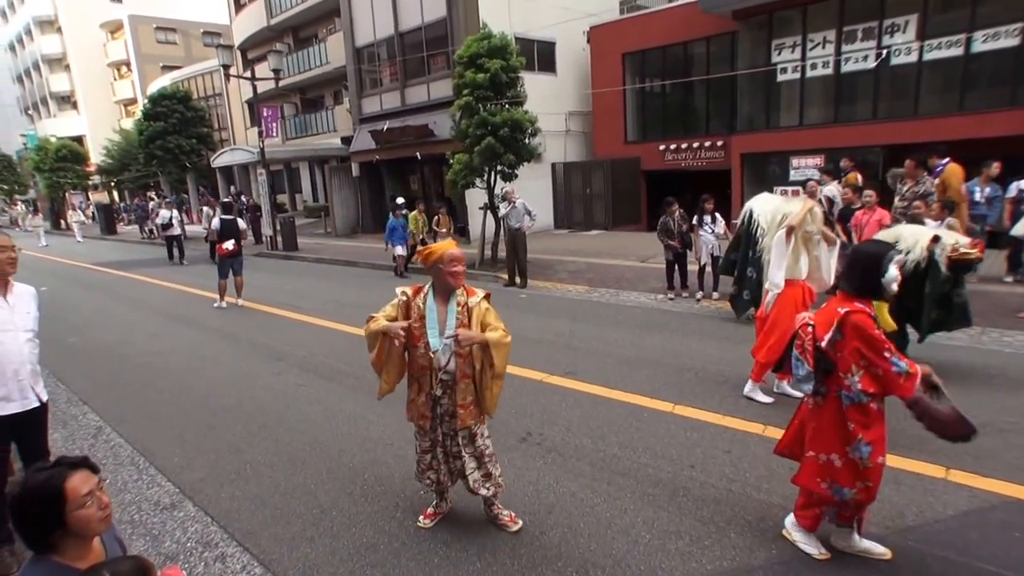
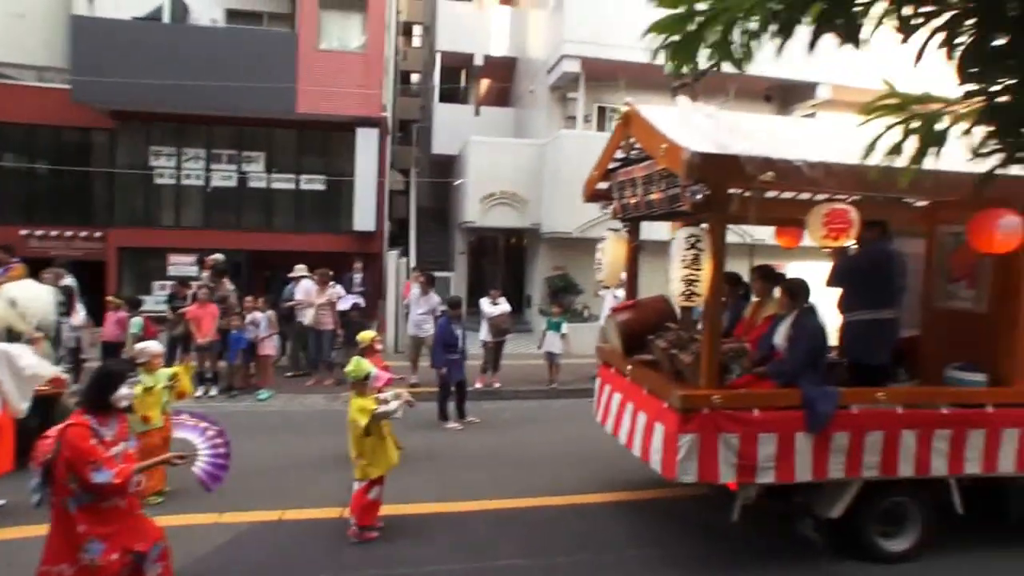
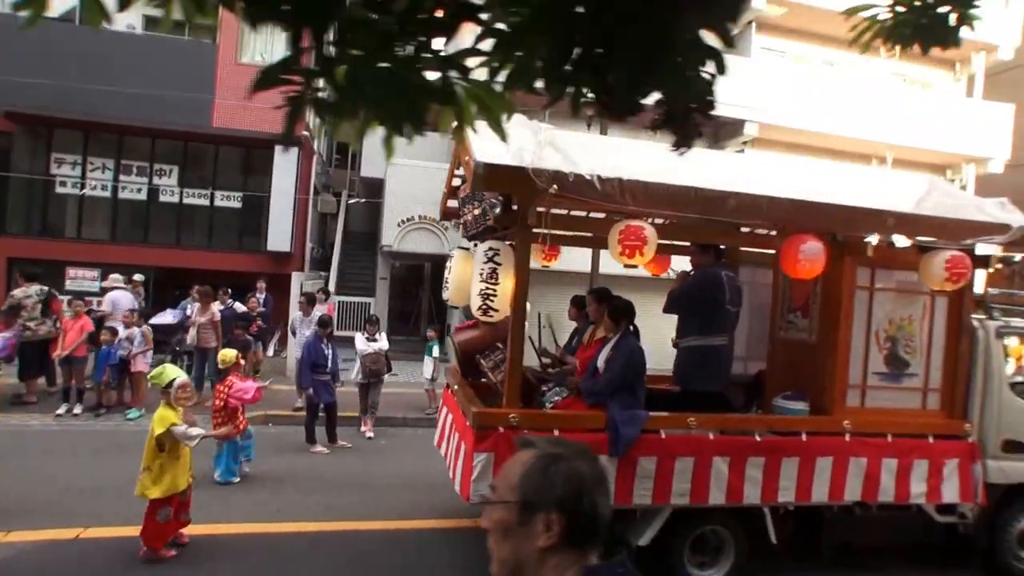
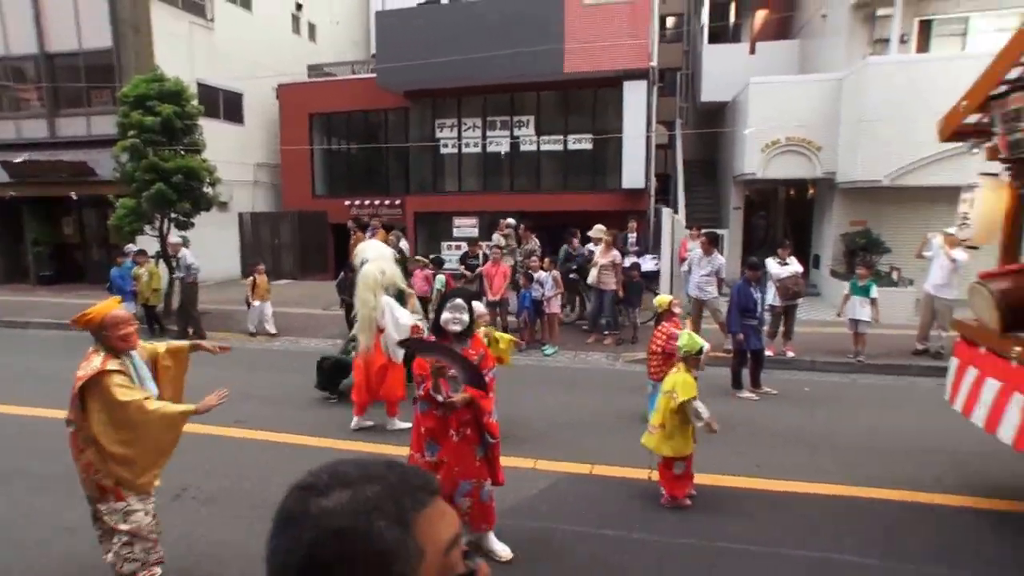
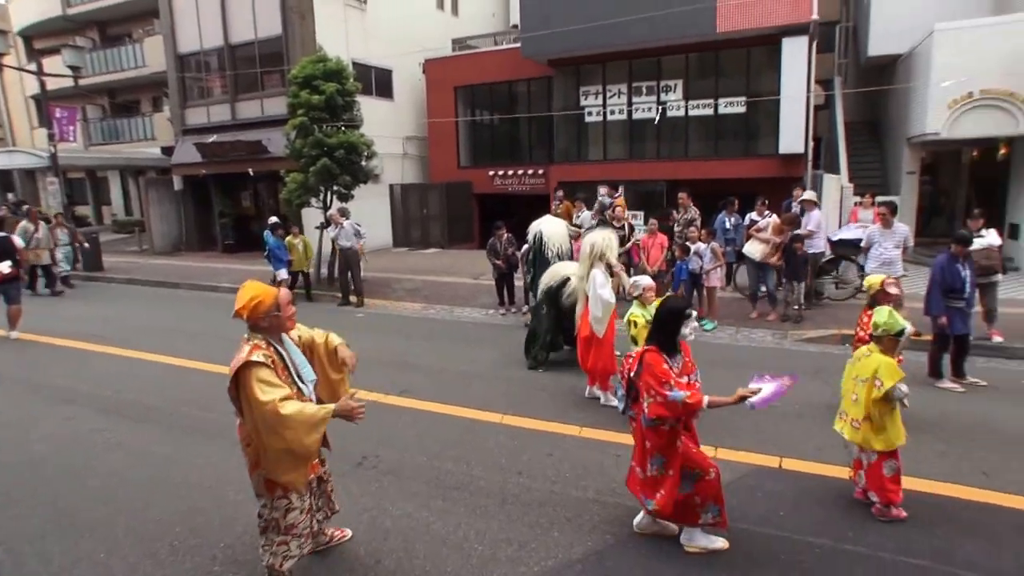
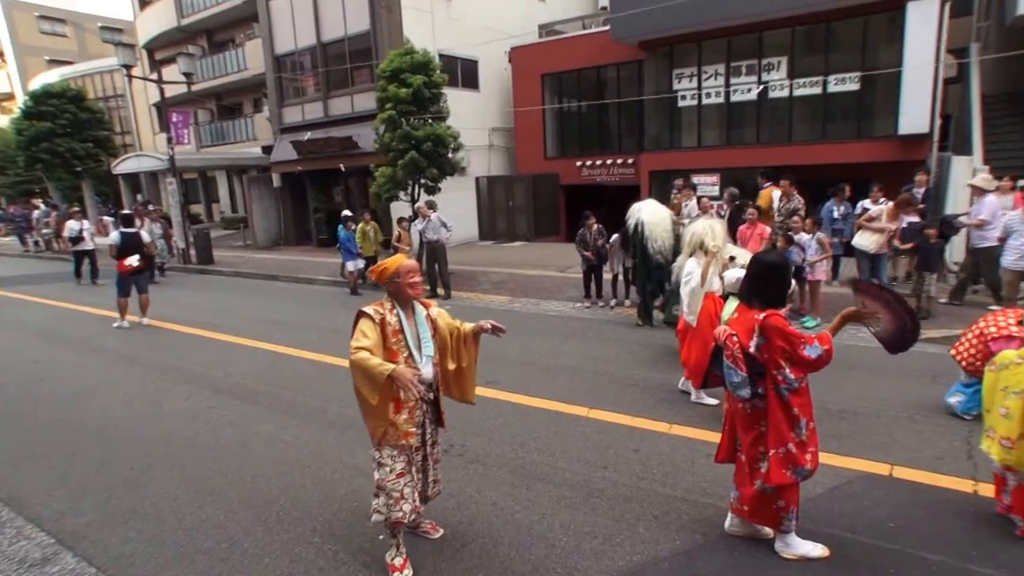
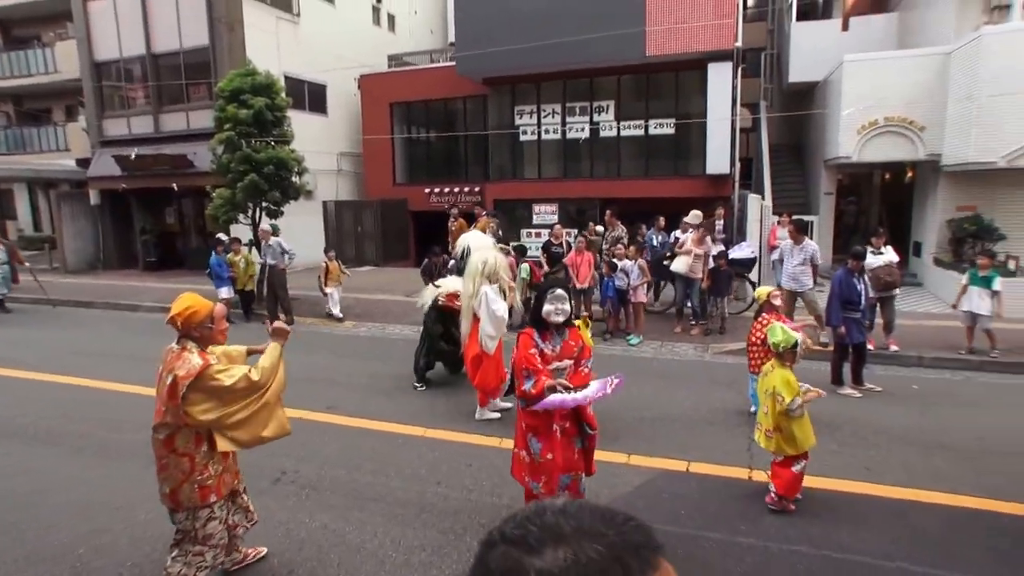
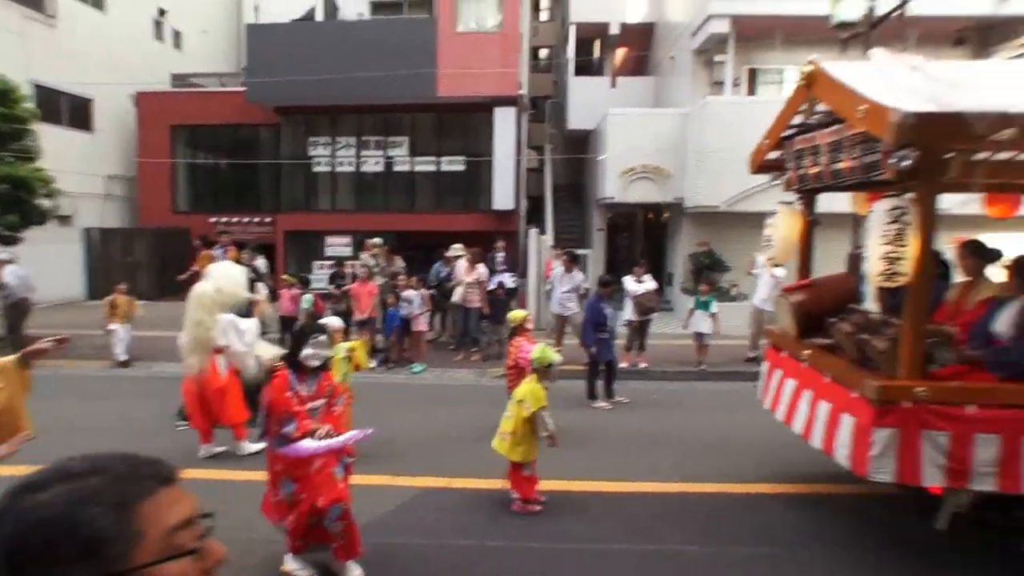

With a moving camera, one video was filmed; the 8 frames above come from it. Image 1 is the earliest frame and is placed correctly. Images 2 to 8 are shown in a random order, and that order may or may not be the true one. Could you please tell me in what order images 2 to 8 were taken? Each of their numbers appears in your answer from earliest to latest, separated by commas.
6, 5, 7, 4, 8, 2, 3
